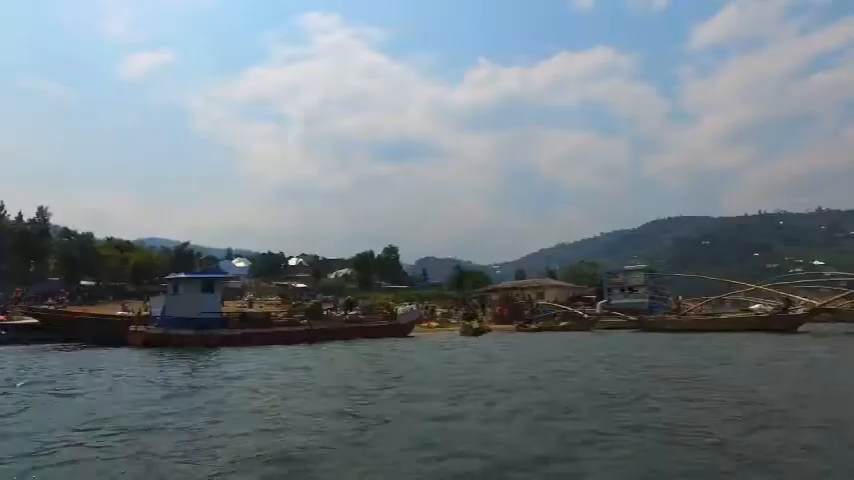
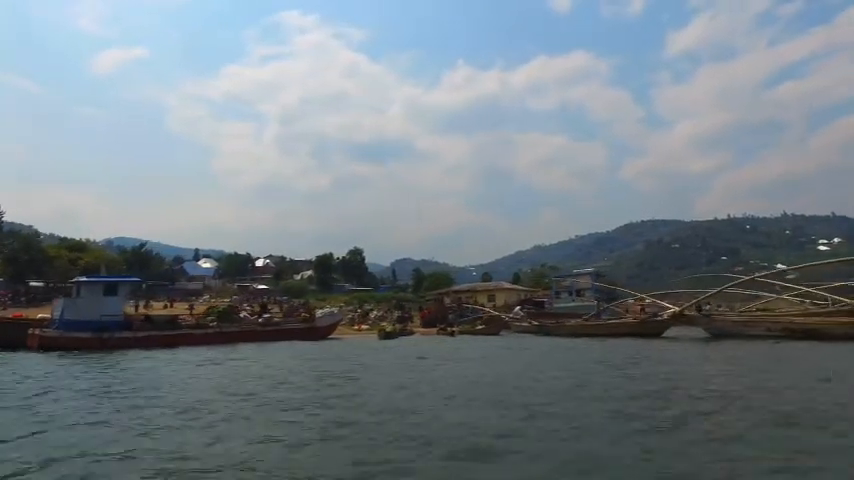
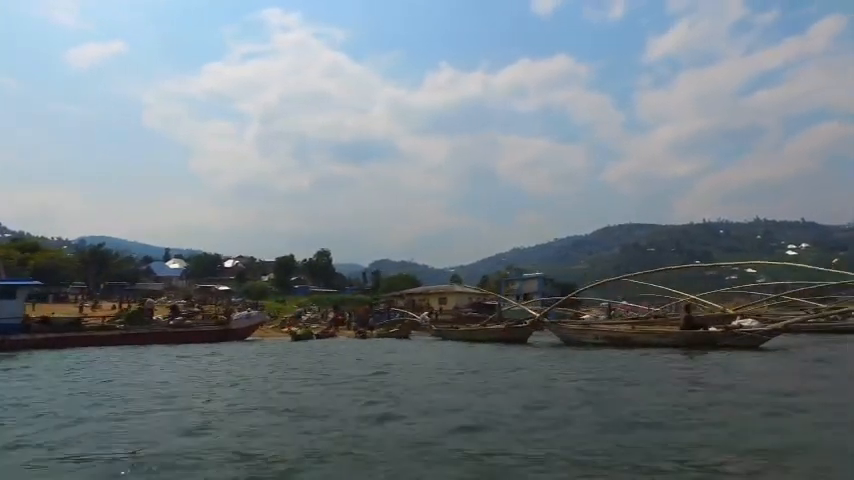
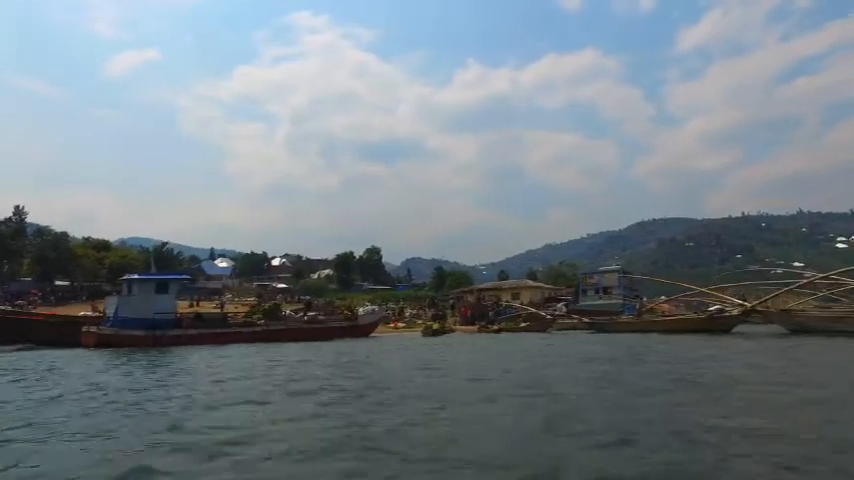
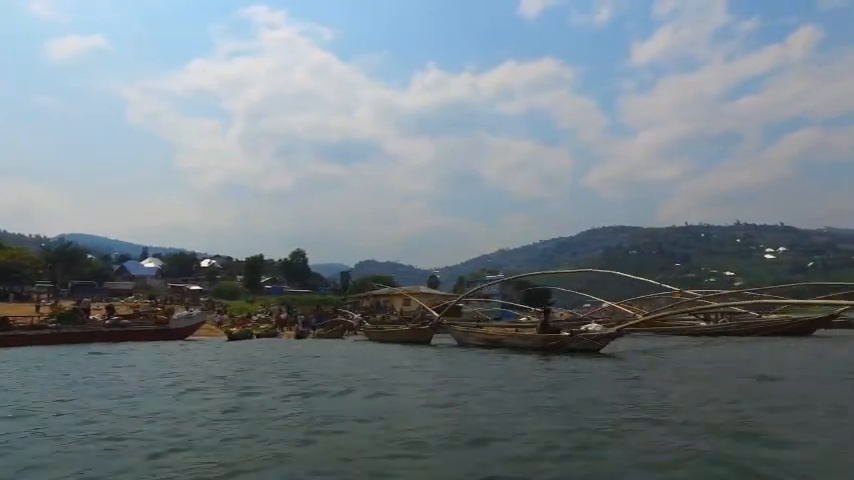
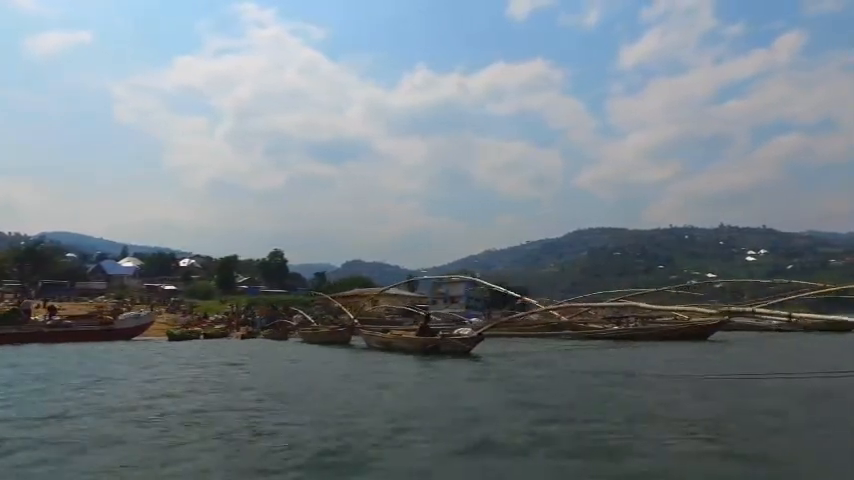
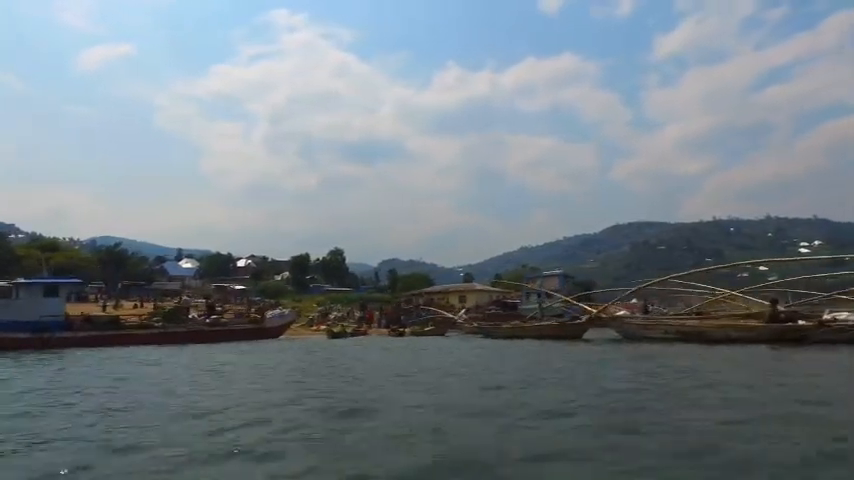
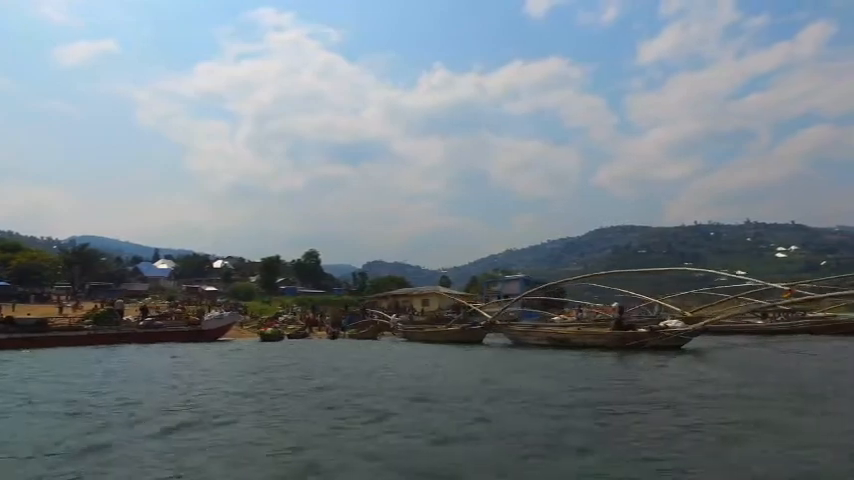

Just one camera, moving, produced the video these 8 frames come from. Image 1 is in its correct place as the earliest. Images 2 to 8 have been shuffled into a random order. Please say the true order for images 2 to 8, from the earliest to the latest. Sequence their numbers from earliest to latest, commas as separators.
4, 2, 7, 3, 8, 5, 6
